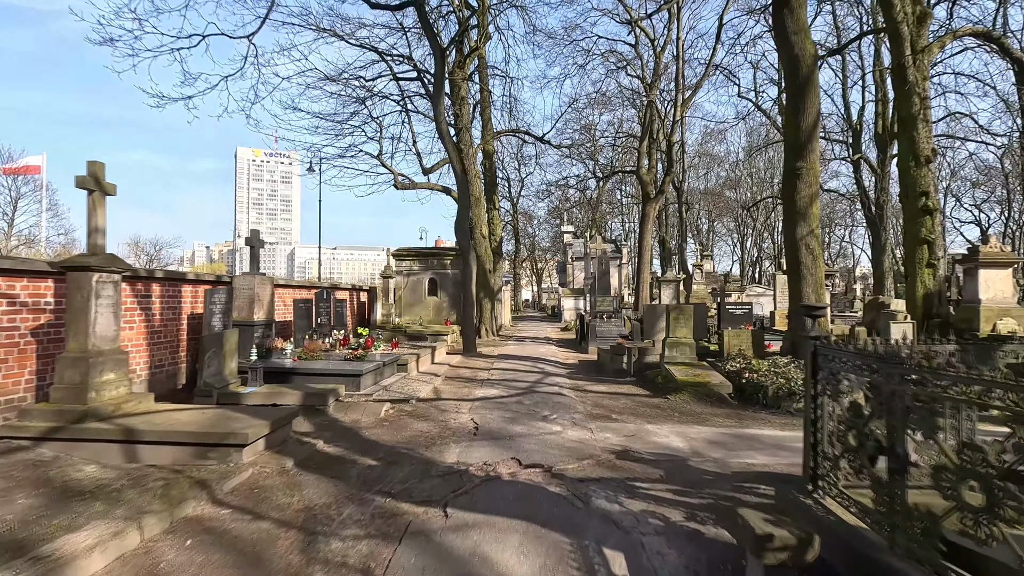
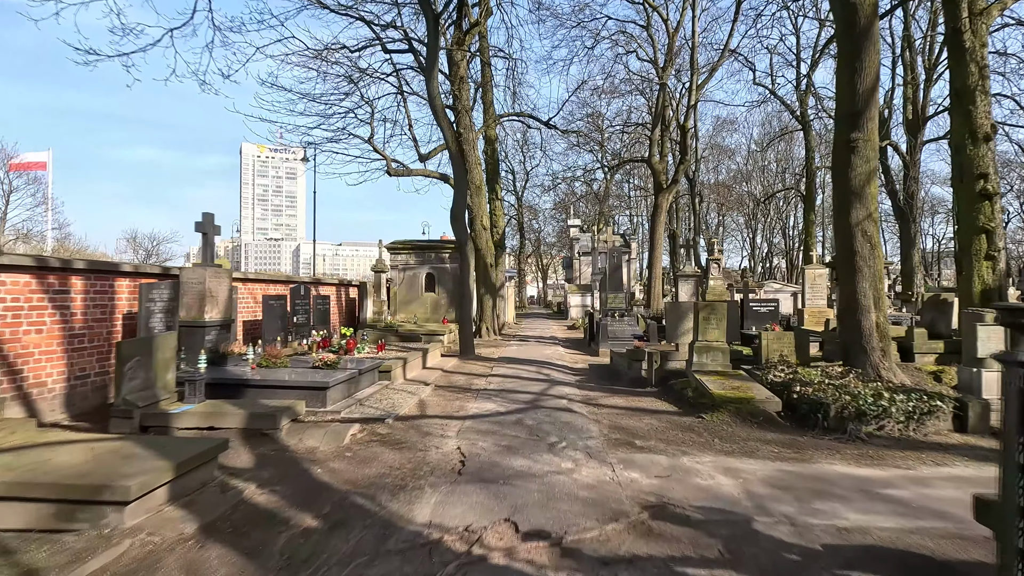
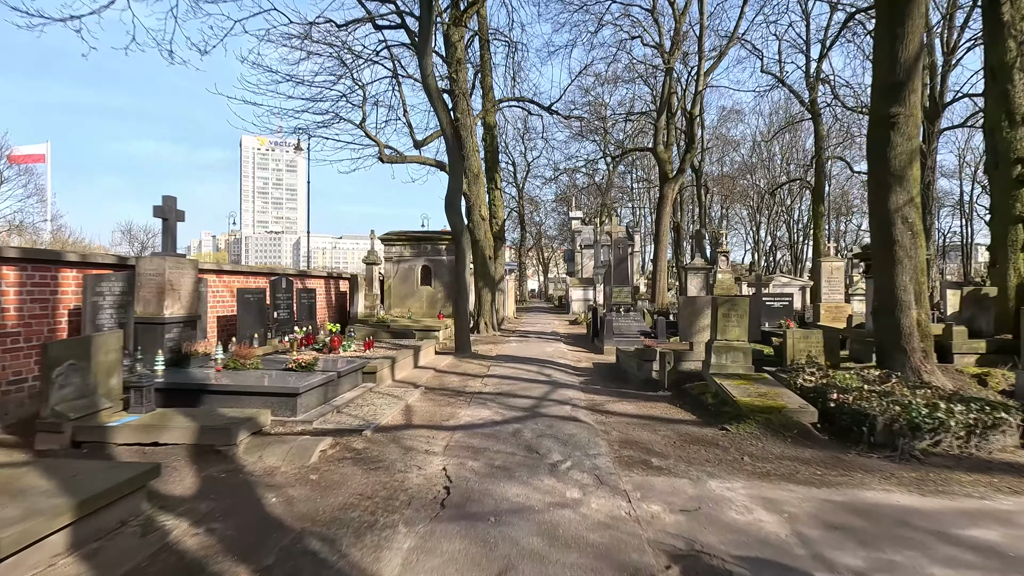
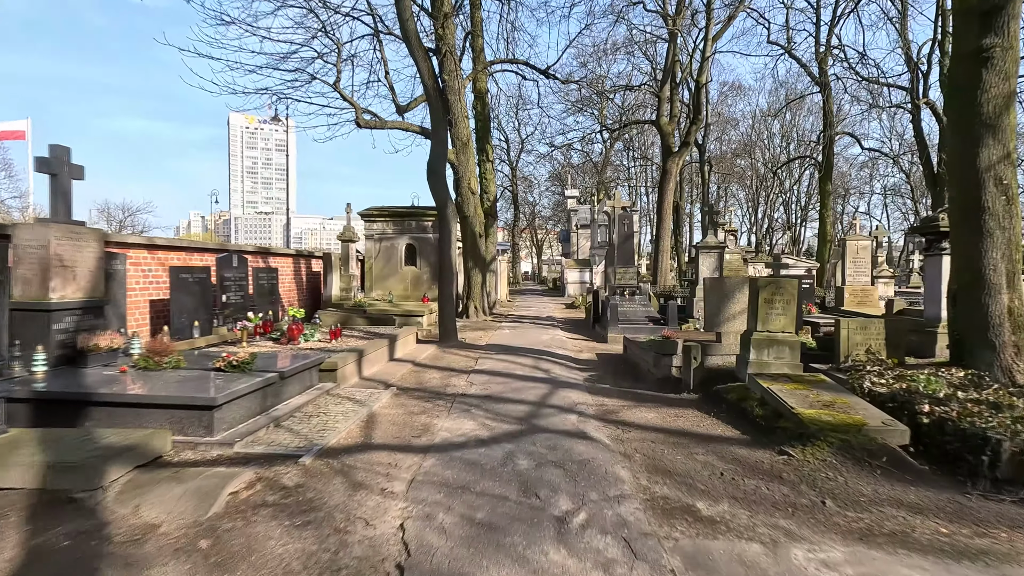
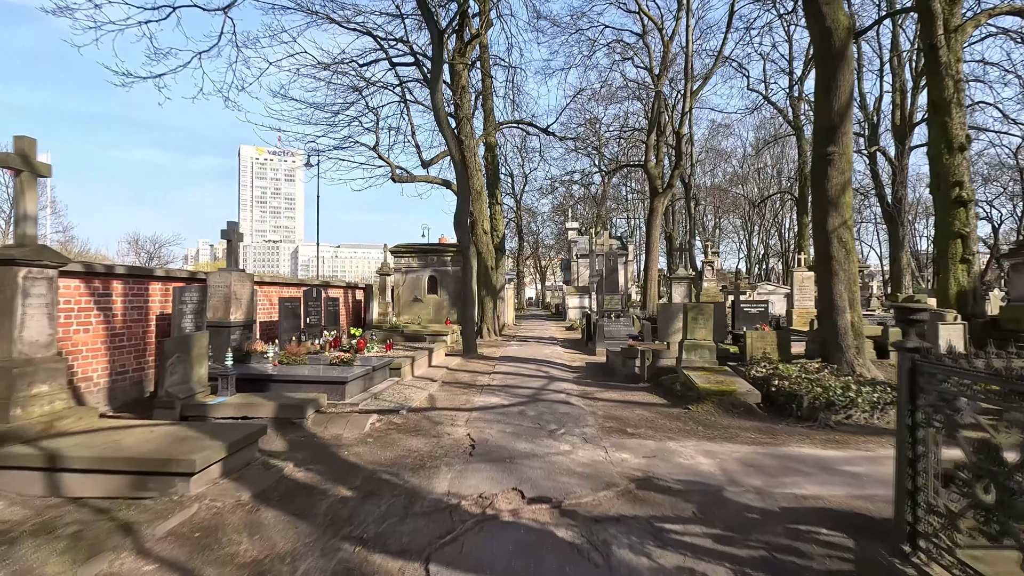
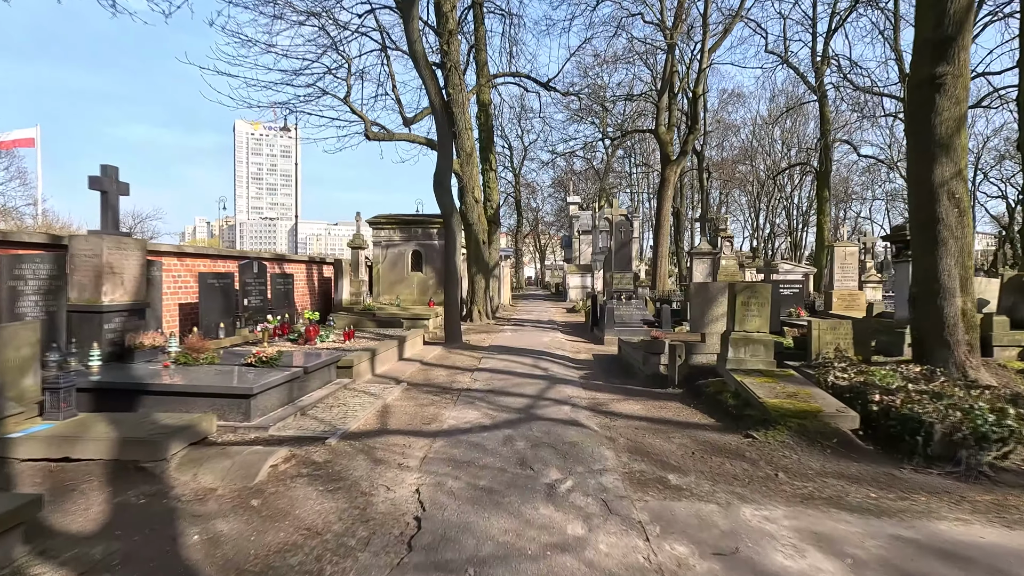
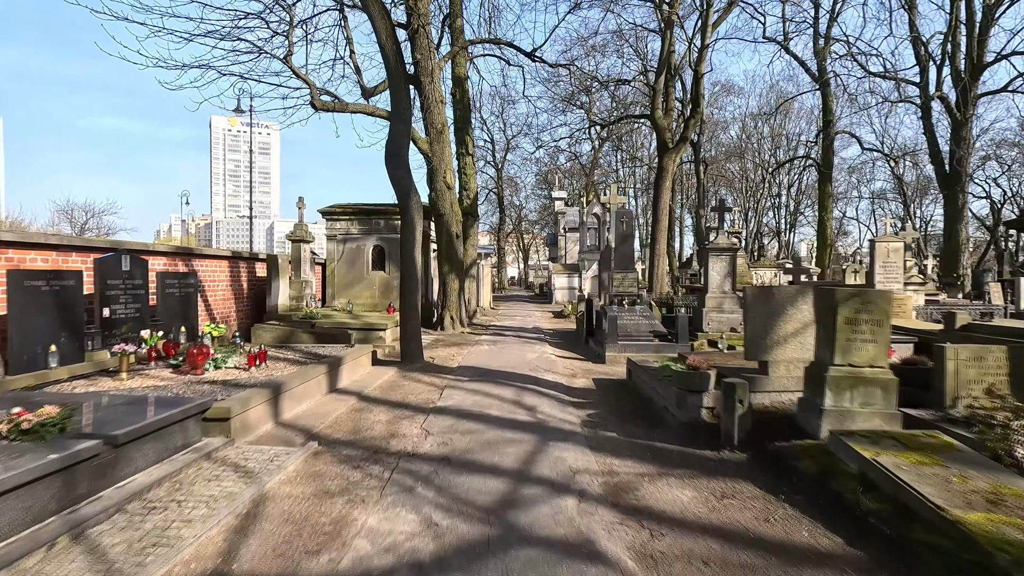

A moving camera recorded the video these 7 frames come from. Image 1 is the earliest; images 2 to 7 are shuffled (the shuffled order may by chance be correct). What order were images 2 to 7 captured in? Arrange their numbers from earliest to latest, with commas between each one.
5, 2, 3, 6, 4, 7
